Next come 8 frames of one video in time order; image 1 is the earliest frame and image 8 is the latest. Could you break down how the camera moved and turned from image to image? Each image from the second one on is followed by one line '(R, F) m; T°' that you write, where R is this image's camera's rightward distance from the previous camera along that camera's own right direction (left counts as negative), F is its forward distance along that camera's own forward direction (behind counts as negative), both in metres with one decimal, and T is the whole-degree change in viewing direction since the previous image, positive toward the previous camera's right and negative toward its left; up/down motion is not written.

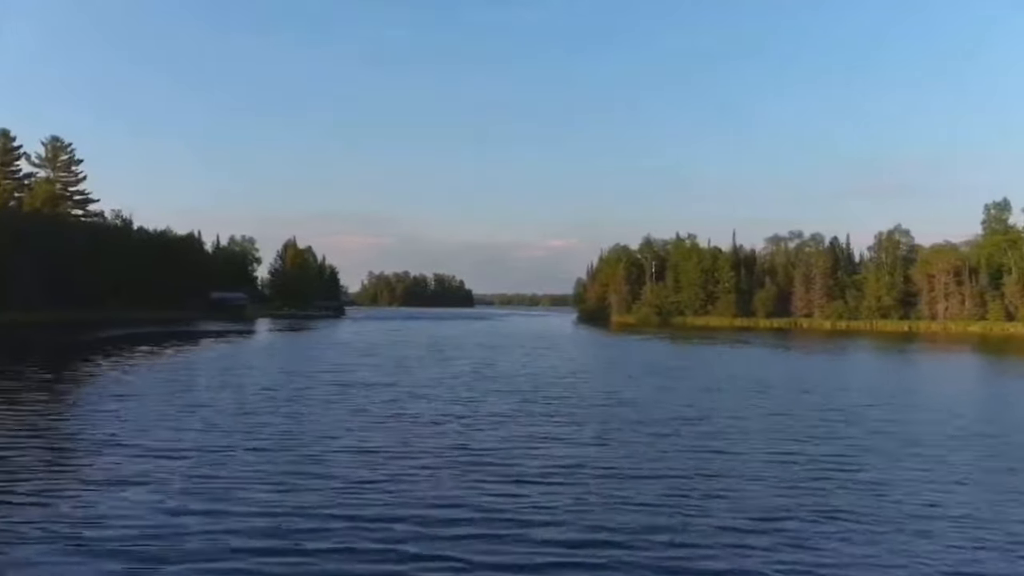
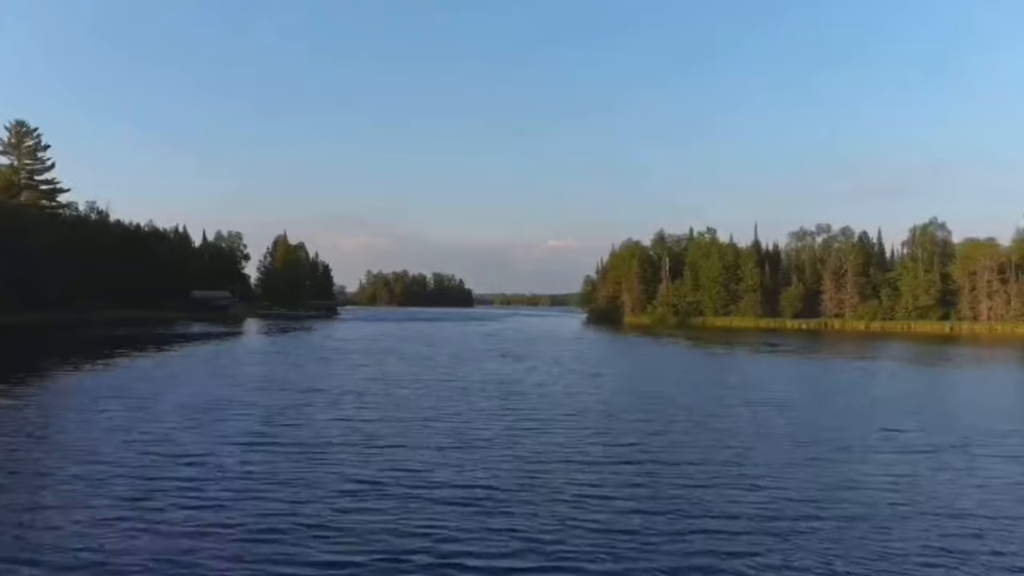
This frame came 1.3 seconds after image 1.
(-0.4, +5.4) m; 0°
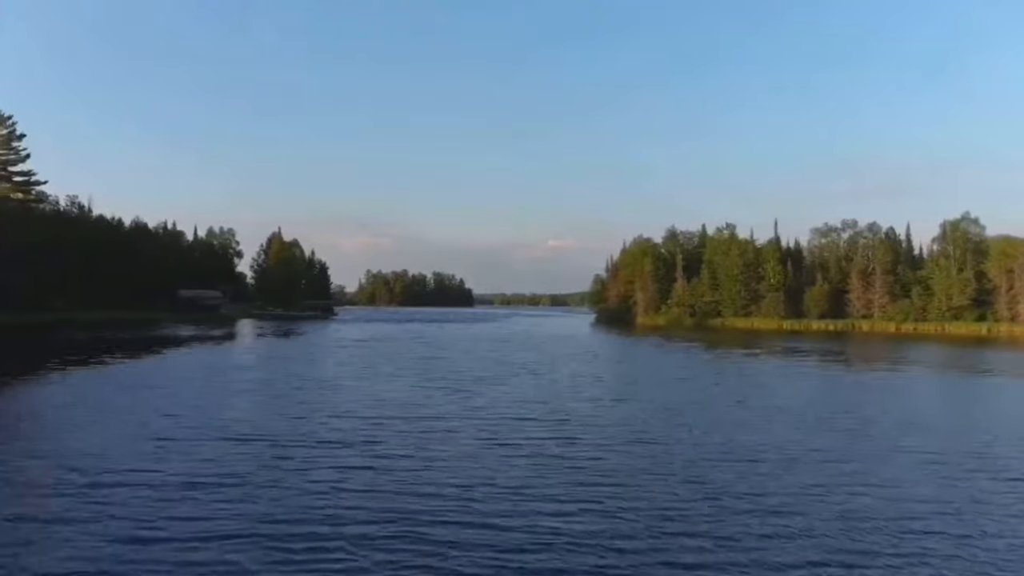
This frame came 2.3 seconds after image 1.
(-0.5, +3.9) m; 0°
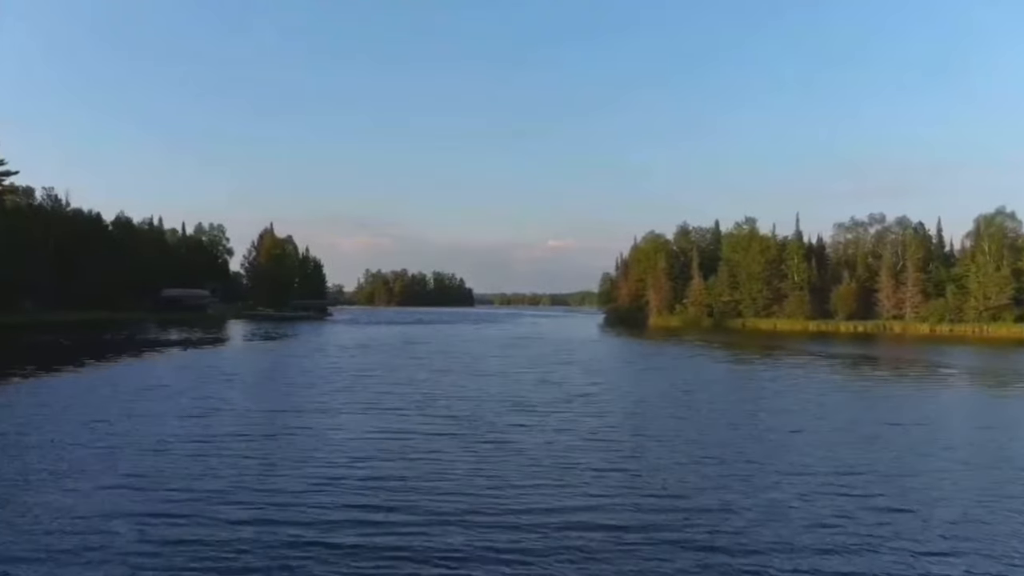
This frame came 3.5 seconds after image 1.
(-0.4, +4.0) m; 0°
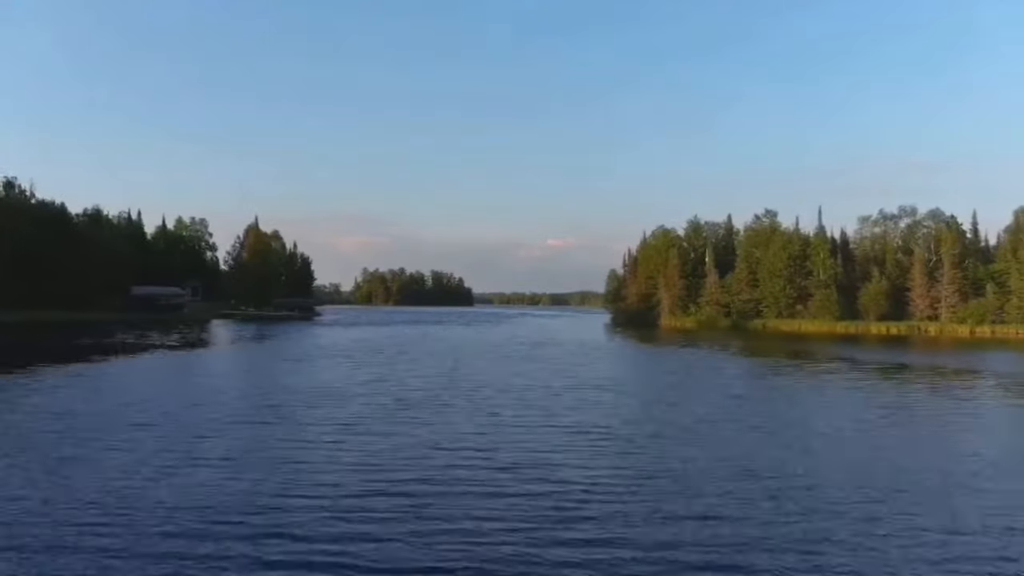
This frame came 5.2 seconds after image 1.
(-0.1, +4.6) m; 0°
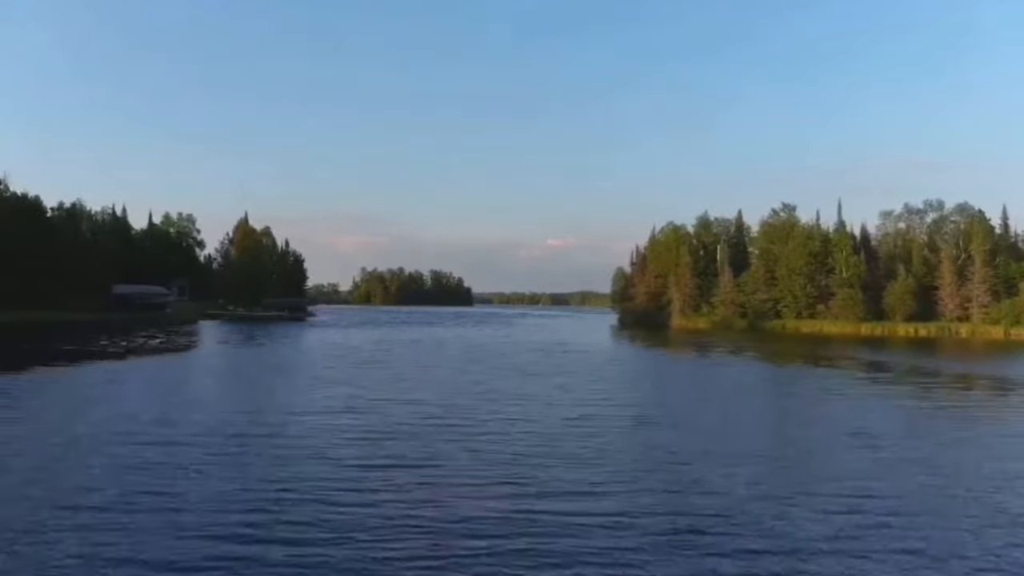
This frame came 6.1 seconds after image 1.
(-0.1, +3.3) m; 0°
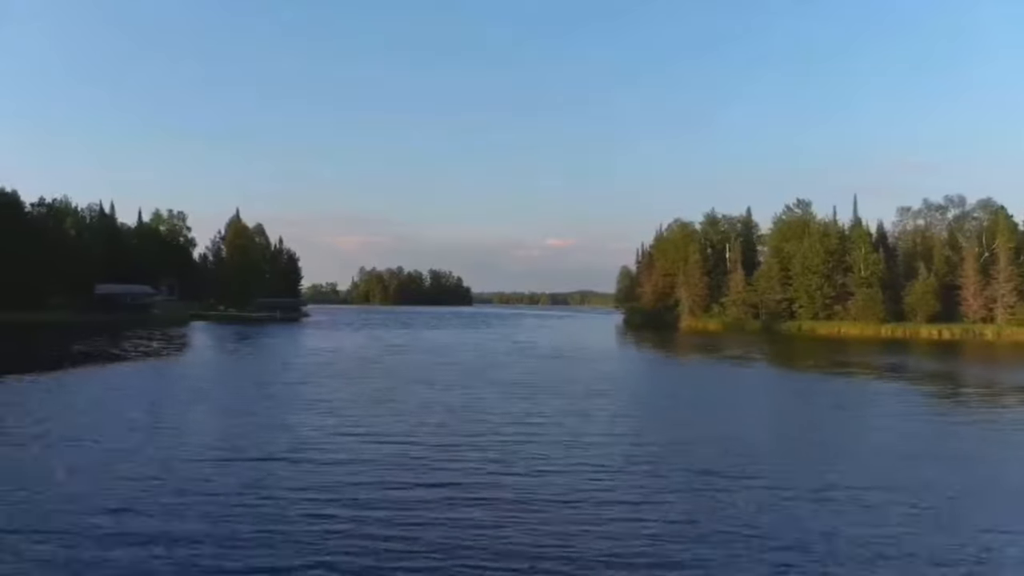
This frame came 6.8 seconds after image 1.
(-0.1, +2.4) m; 0°
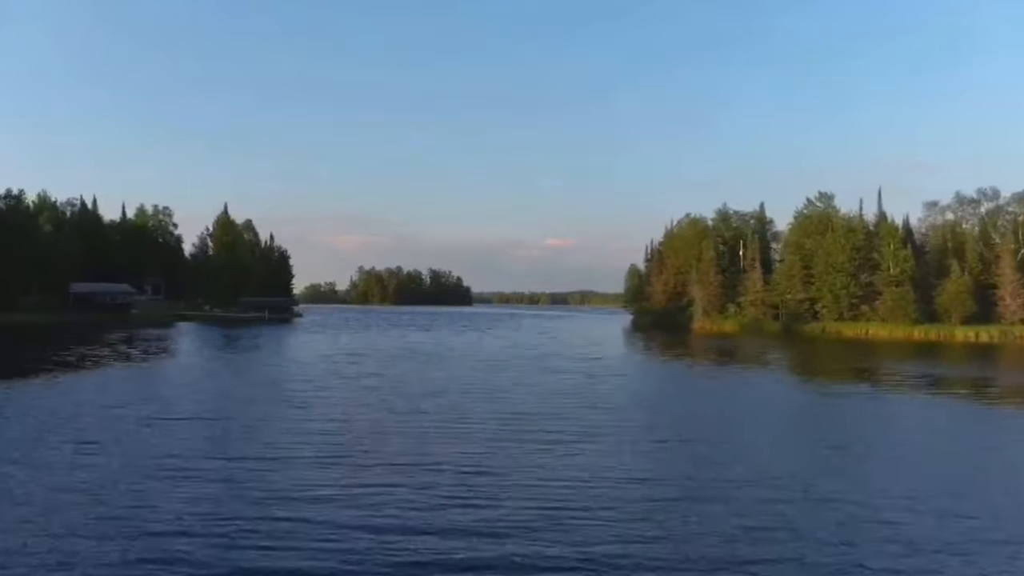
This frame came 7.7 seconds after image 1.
(-0.2, +3.3) m; 0°
